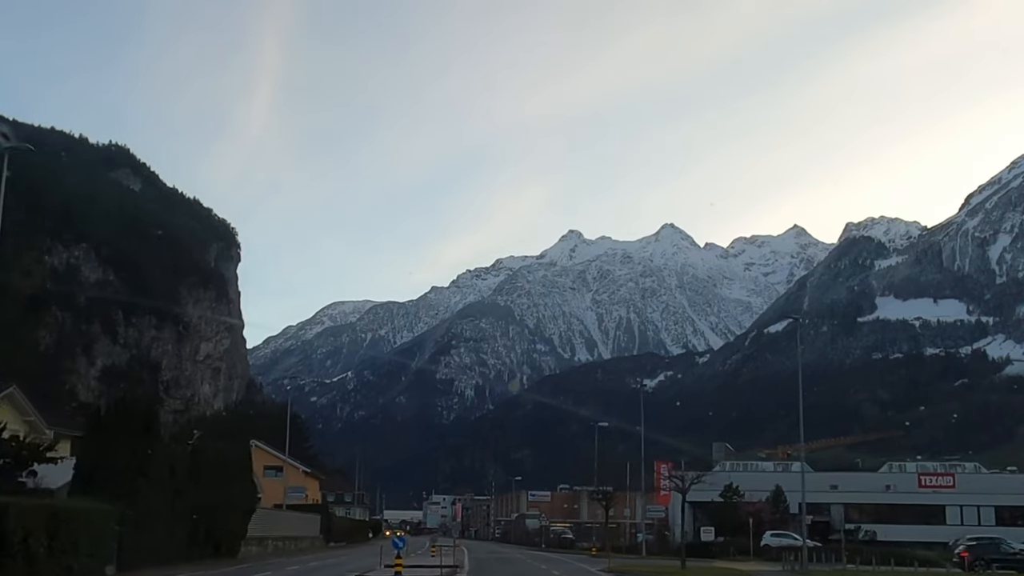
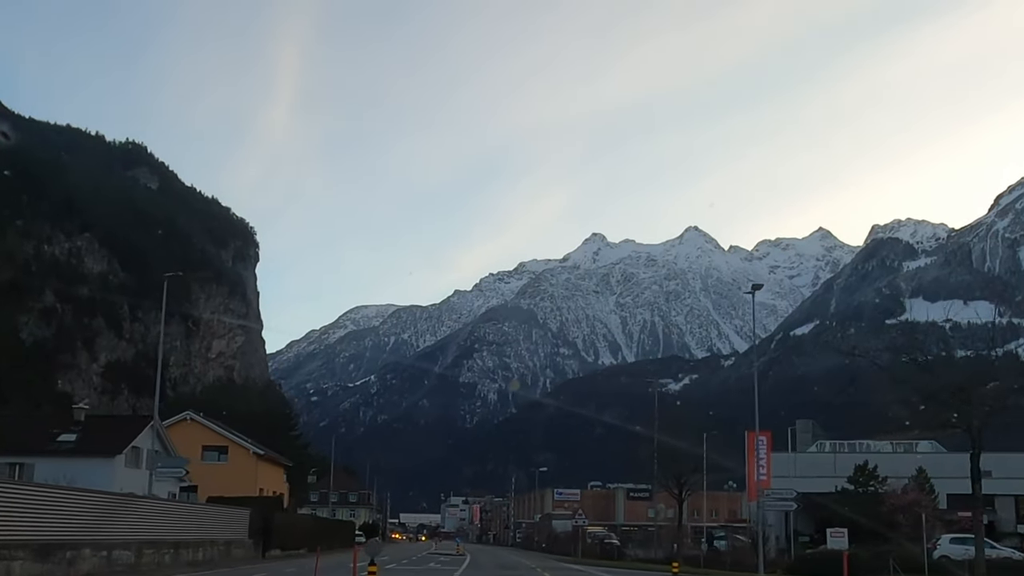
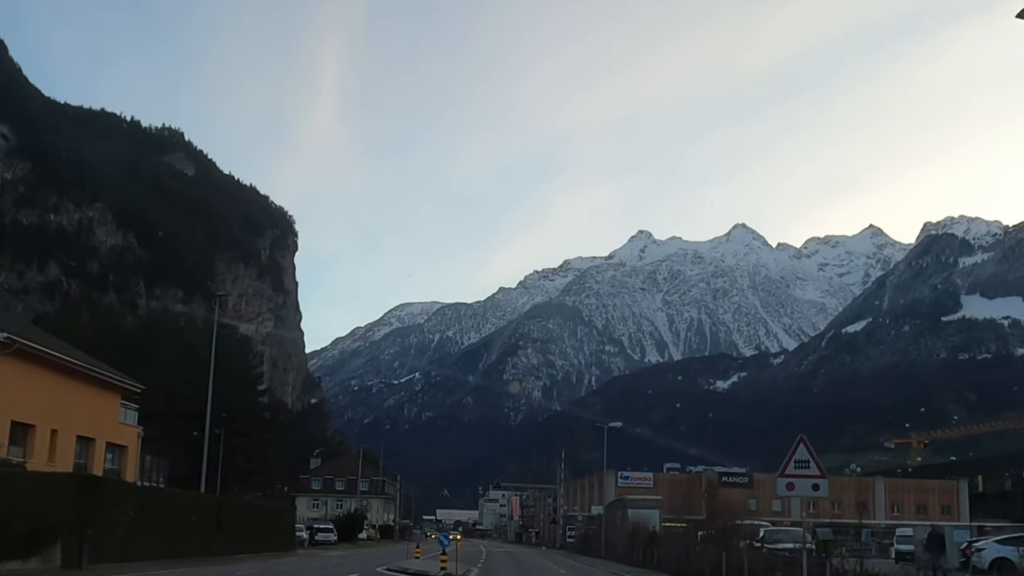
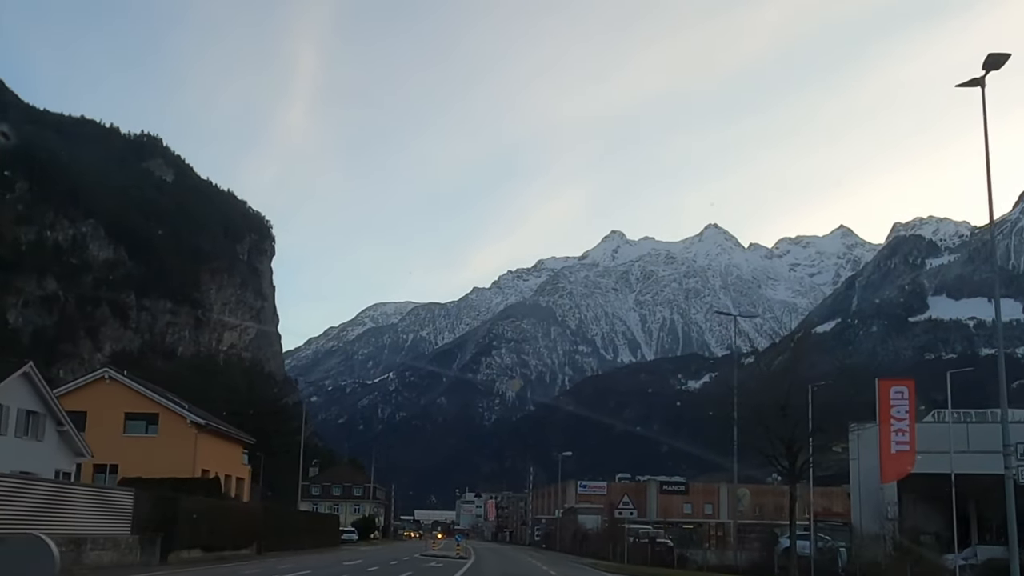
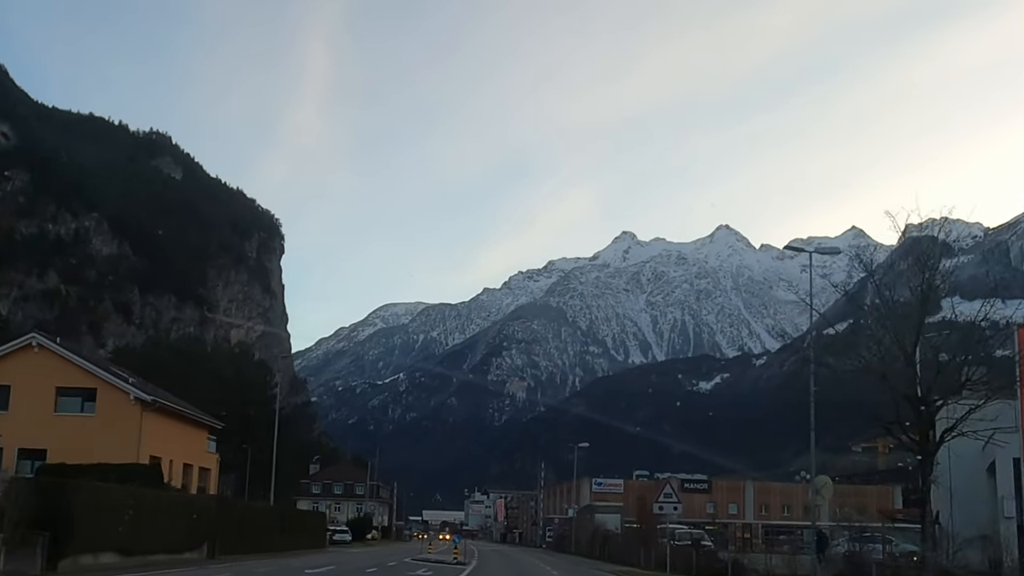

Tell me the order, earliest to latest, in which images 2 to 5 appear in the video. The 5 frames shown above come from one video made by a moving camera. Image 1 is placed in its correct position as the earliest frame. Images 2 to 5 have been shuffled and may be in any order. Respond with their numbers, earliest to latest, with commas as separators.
2, 4, 5, 3
